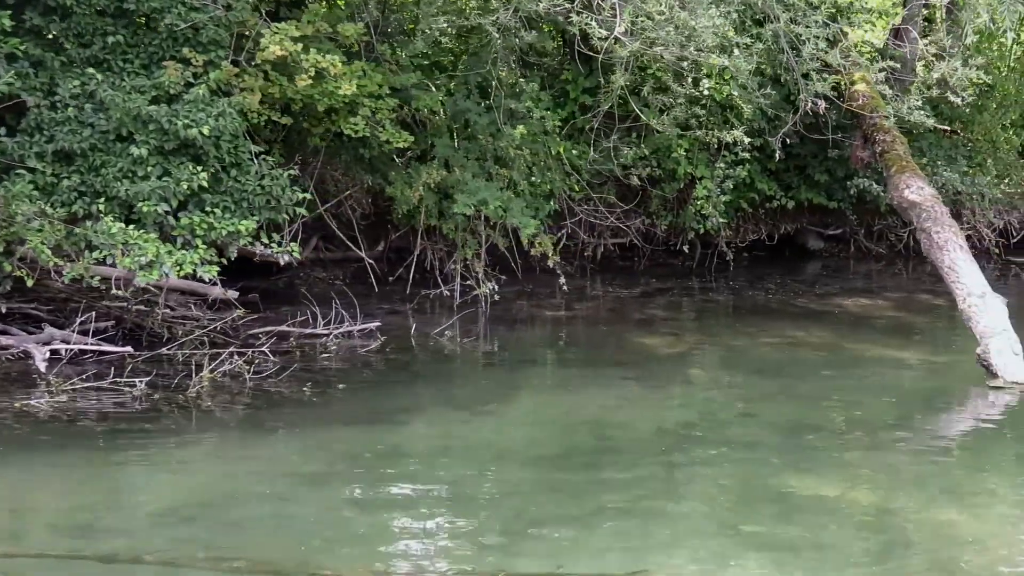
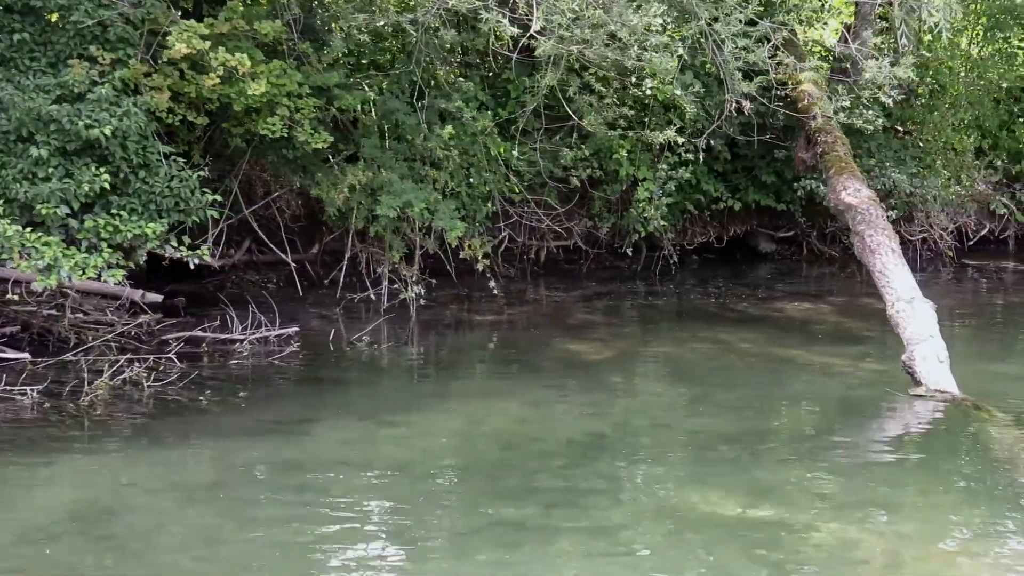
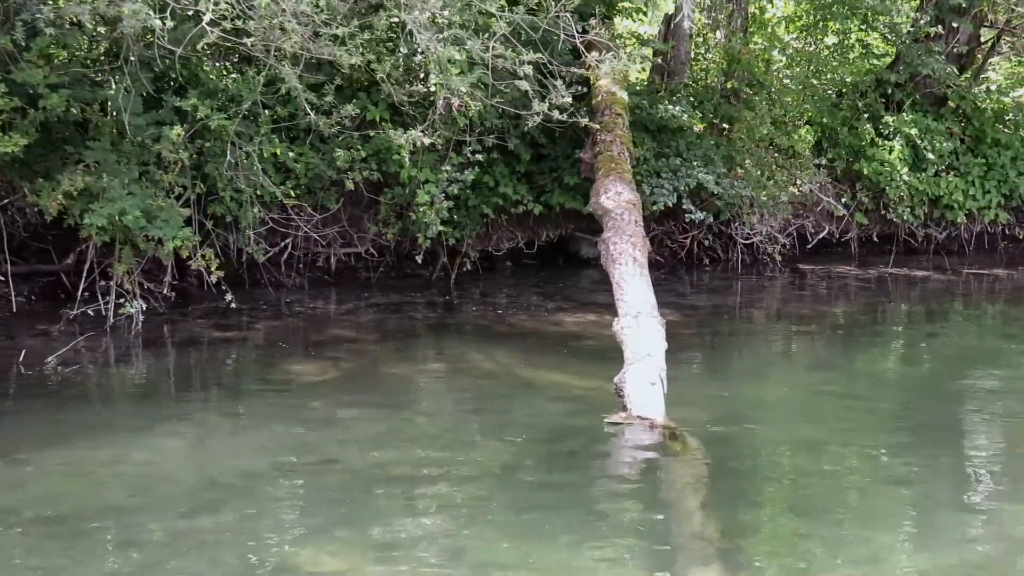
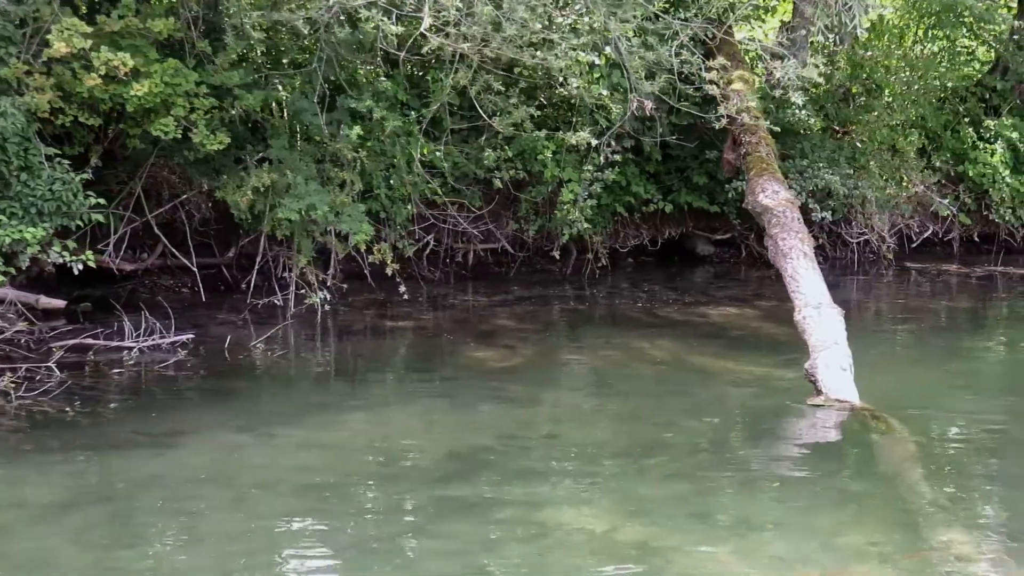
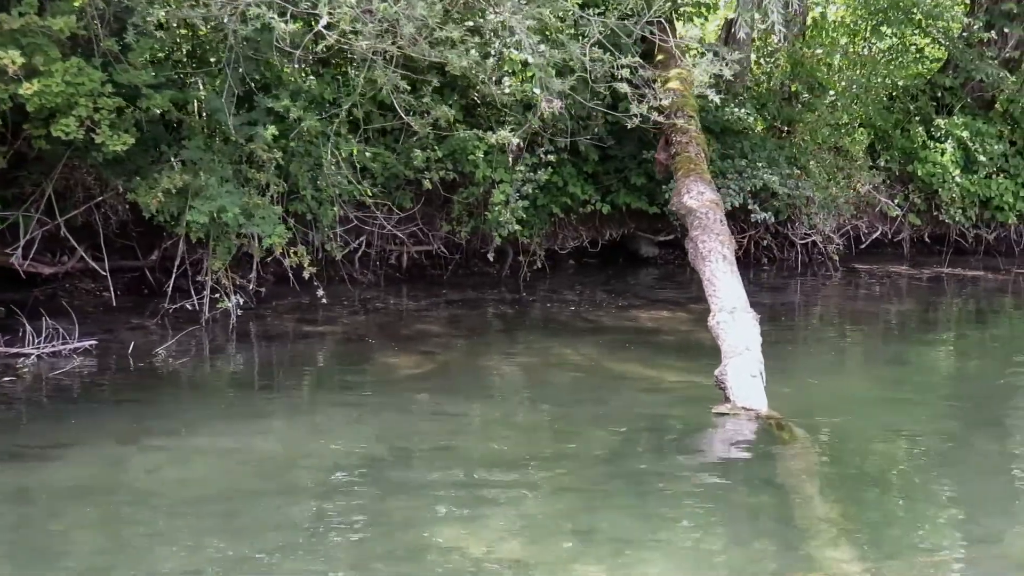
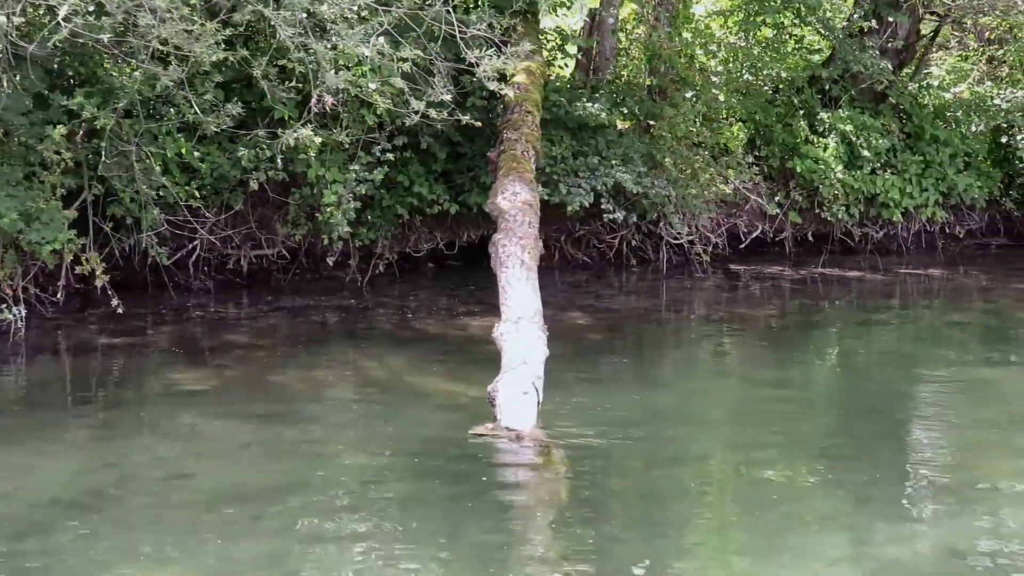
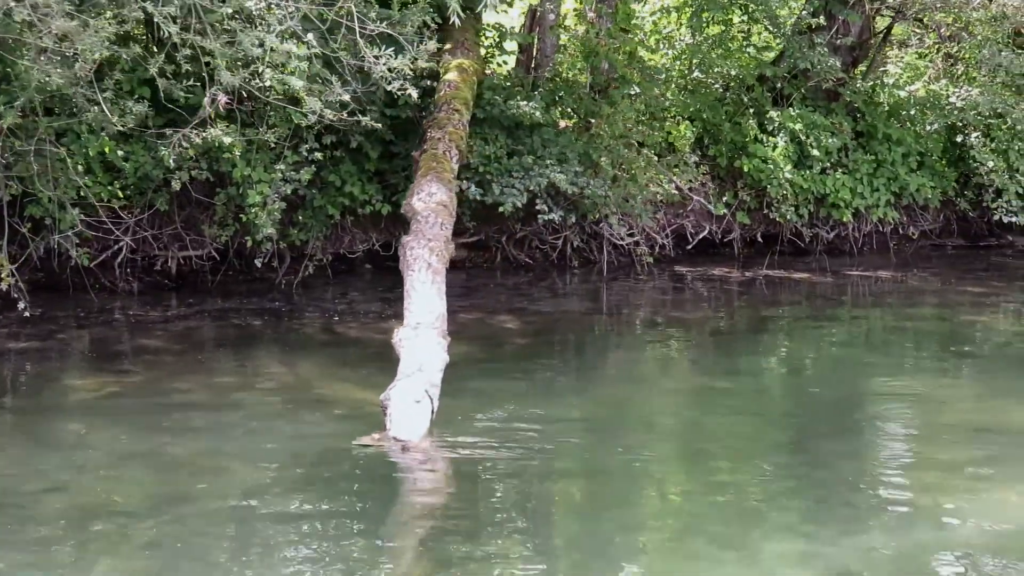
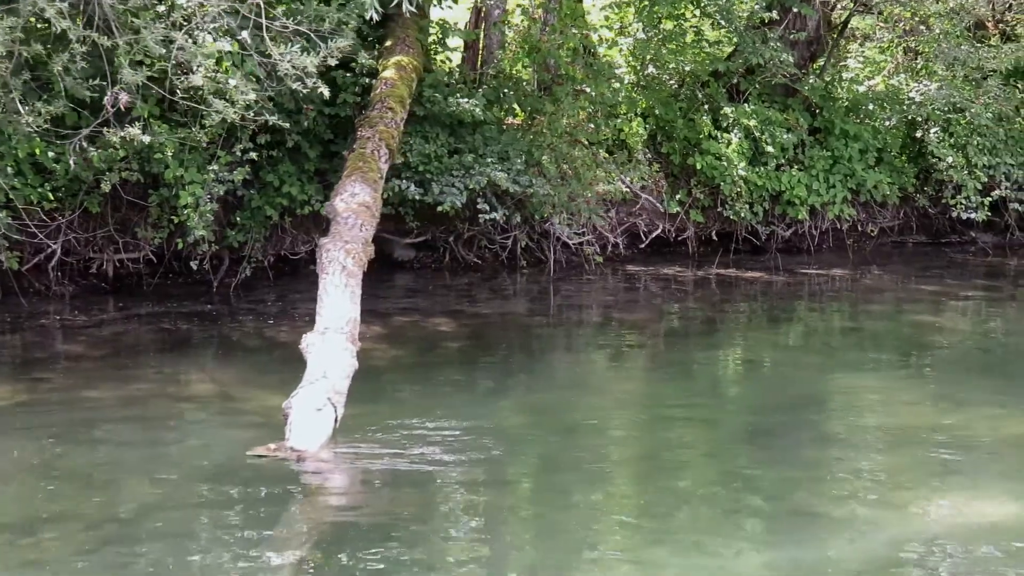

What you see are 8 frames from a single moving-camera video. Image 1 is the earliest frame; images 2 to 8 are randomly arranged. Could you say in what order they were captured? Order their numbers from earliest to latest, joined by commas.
2, 4, 5, 3, 6, 7, 8
